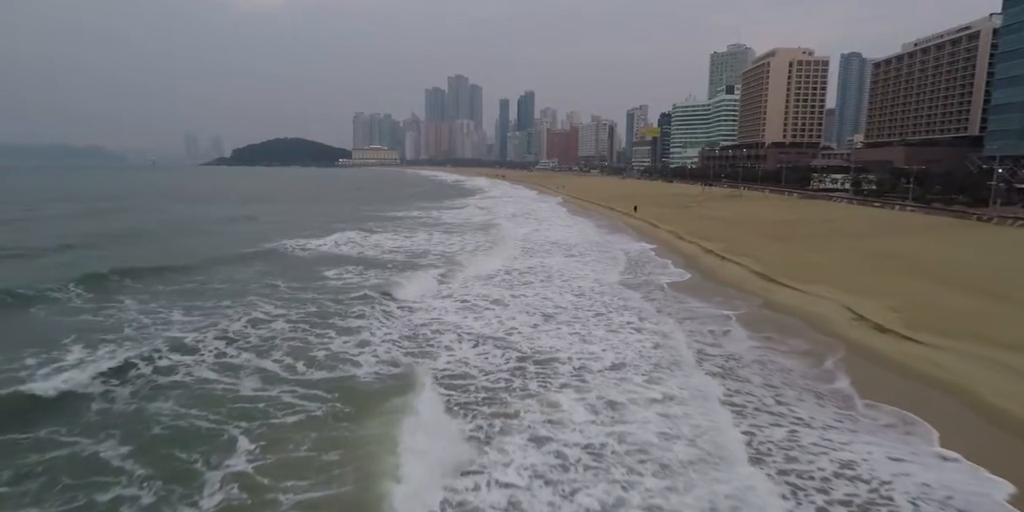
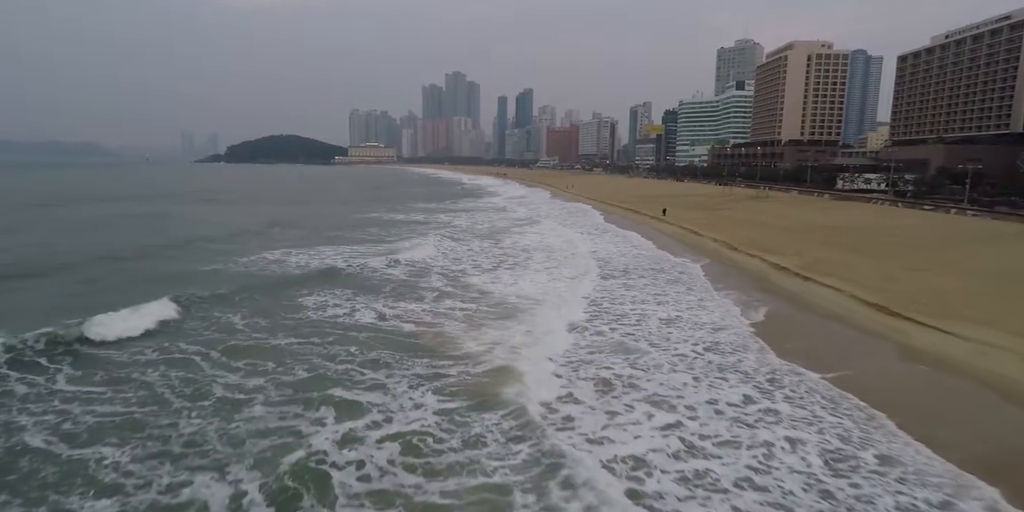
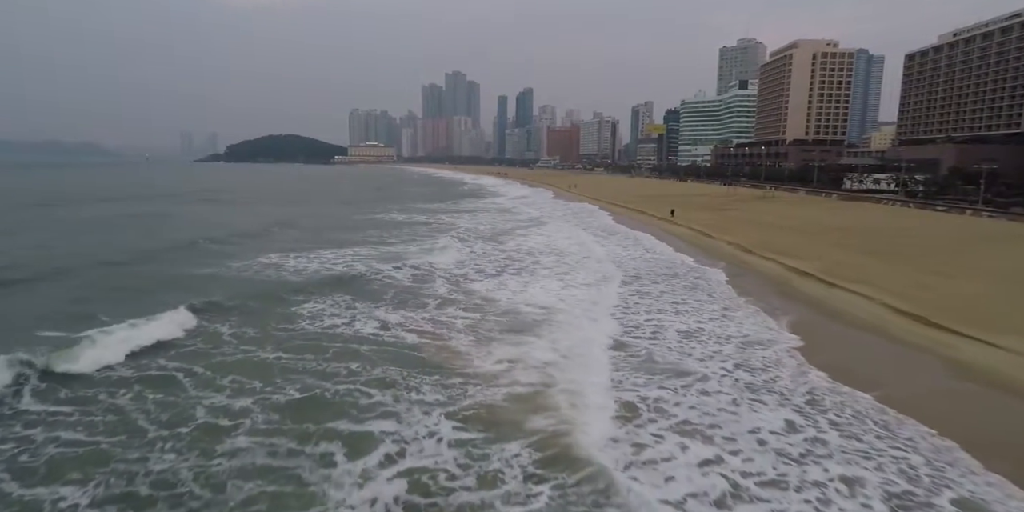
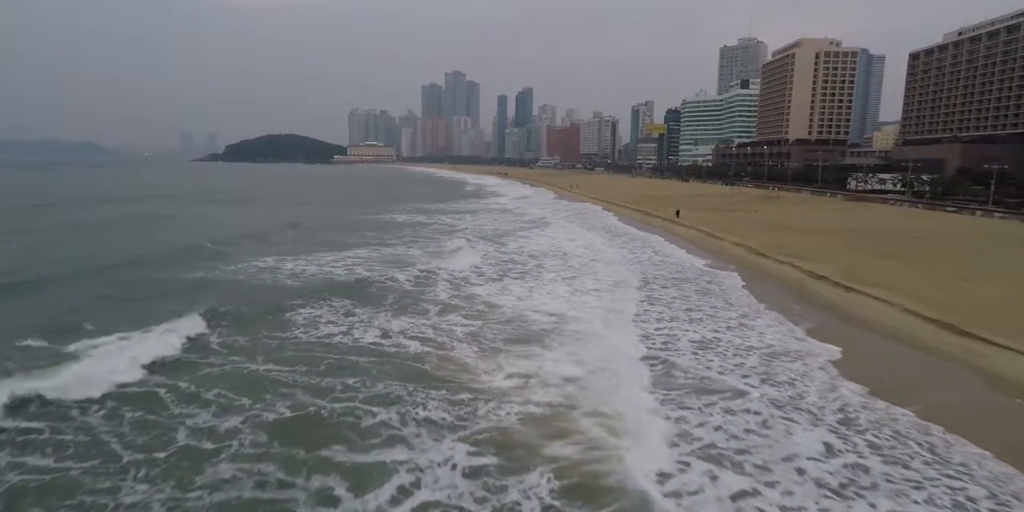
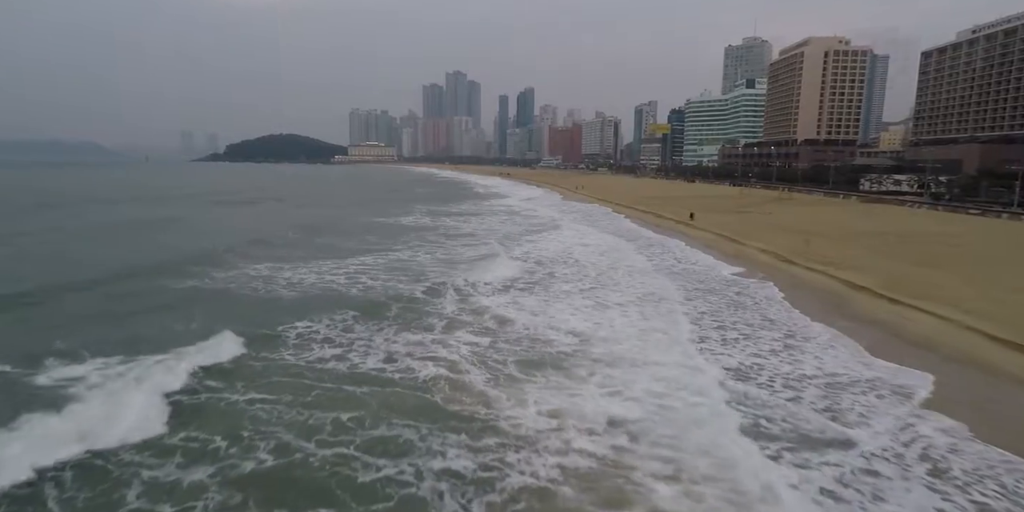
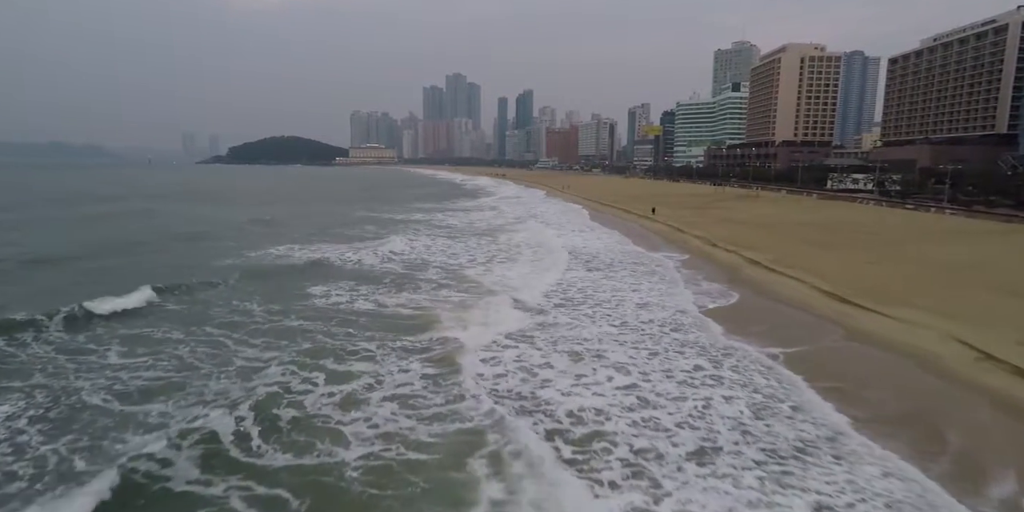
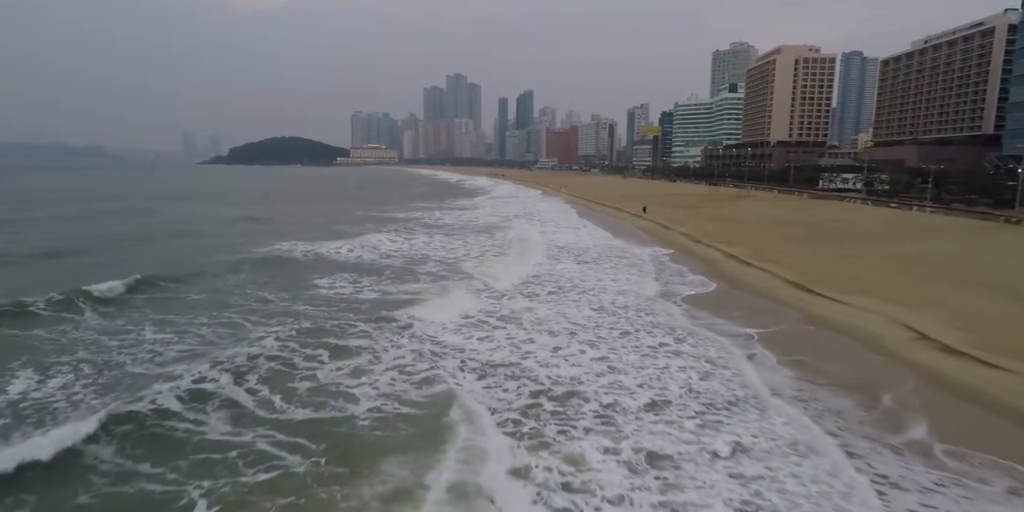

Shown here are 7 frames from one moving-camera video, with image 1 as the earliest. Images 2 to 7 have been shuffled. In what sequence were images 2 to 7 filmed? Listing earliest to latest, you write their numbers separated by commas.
7, 6, 2, 3, 4, 5
